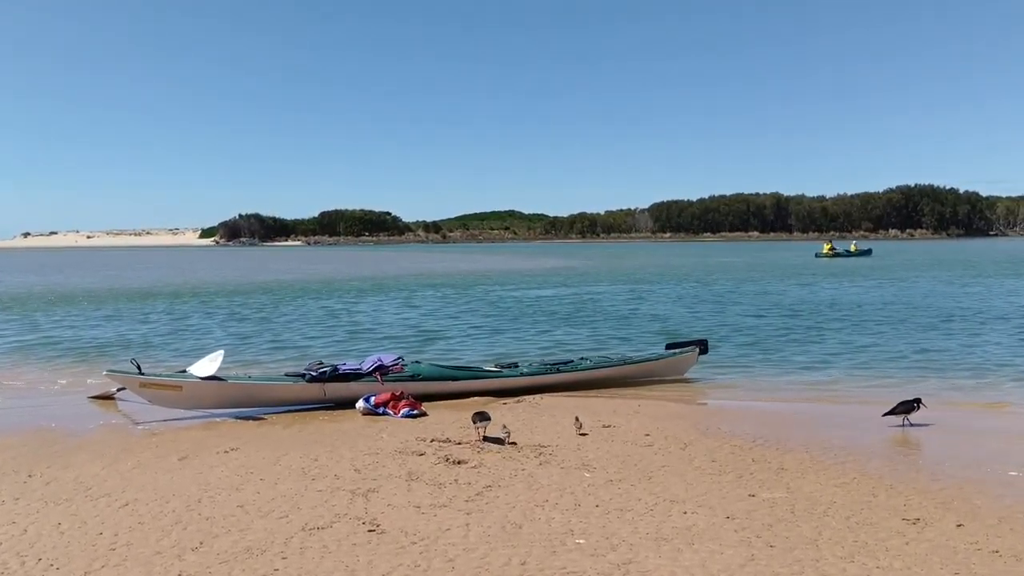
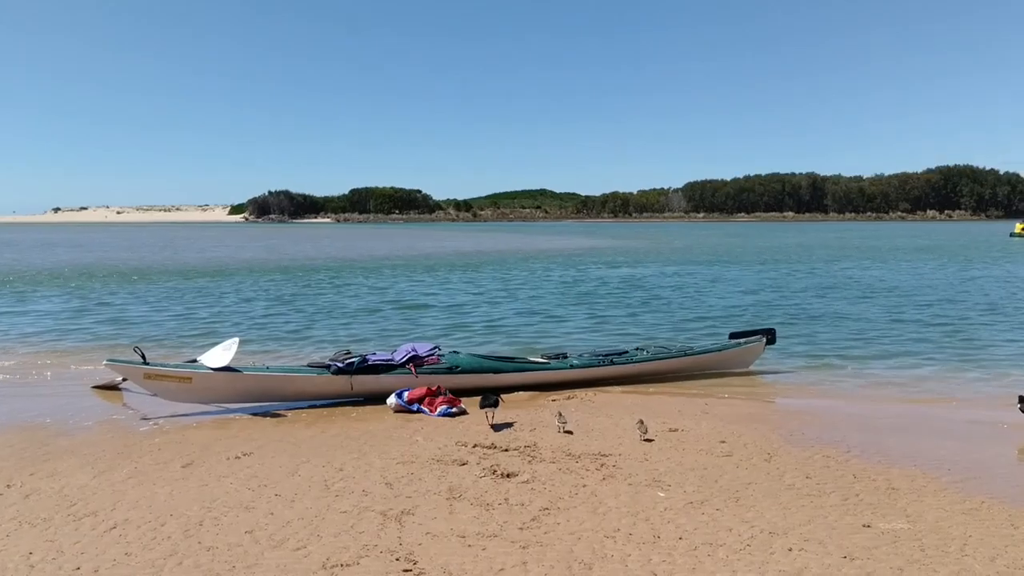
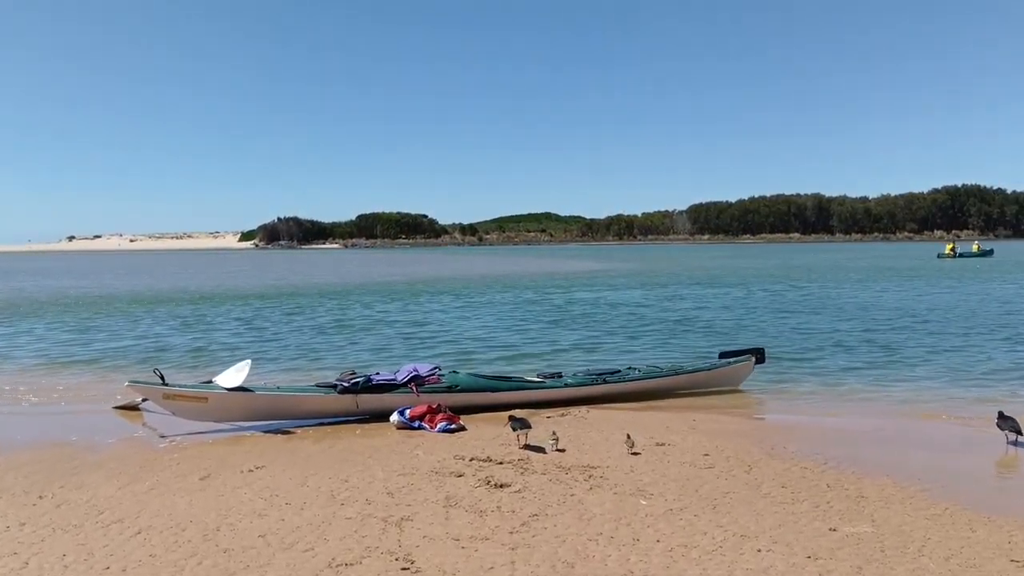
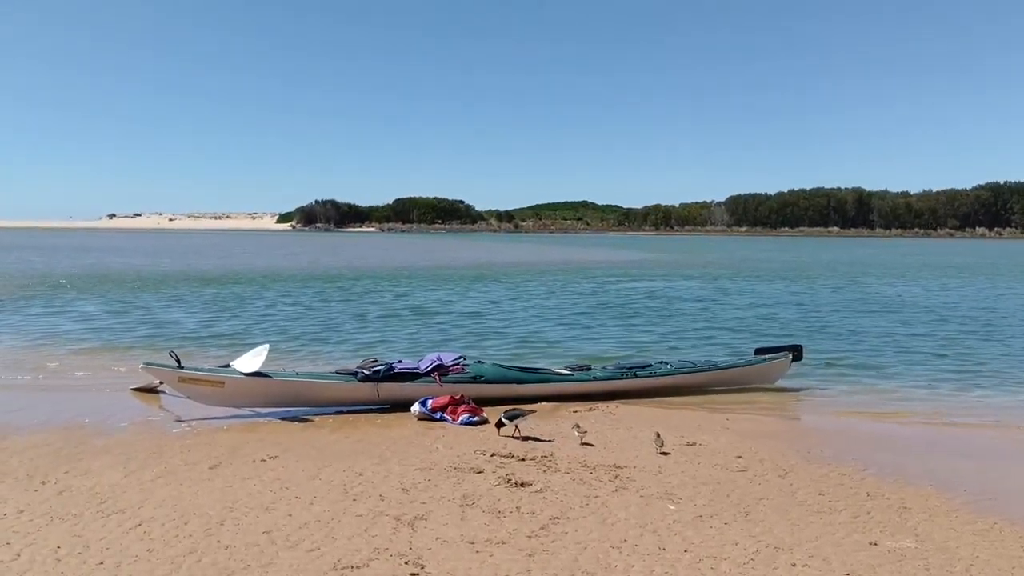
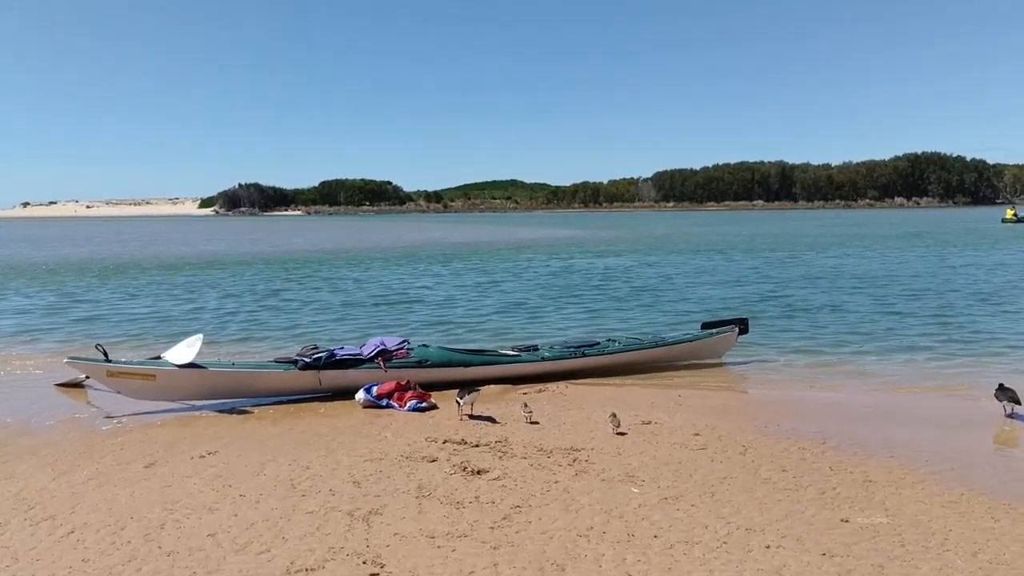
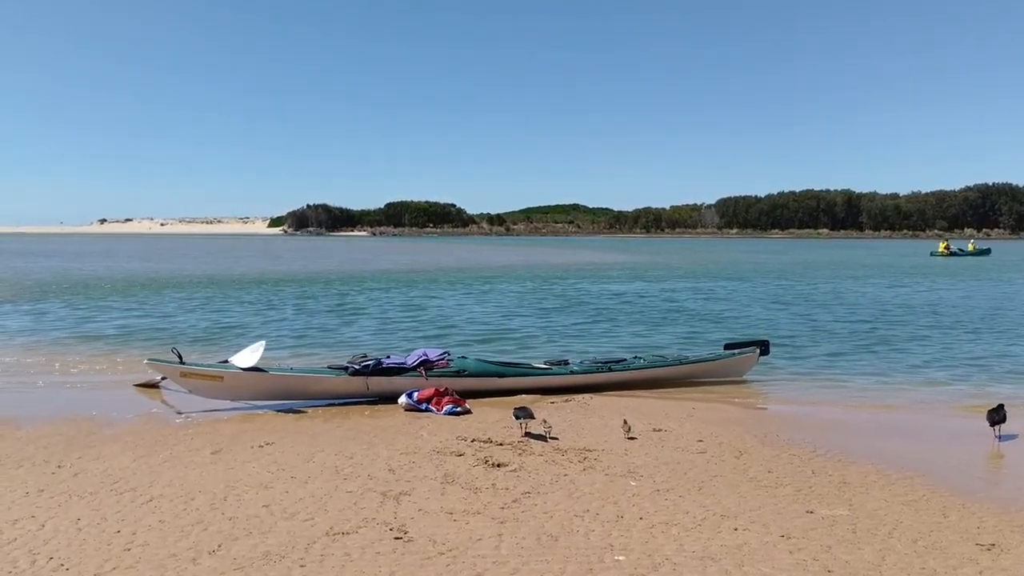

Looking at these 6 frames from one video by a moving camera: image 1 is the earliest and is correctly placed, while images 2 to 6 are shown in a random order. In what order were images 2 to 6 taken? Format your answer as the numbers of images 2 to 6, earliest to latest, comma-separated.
6, 3, 4, 2, 5
